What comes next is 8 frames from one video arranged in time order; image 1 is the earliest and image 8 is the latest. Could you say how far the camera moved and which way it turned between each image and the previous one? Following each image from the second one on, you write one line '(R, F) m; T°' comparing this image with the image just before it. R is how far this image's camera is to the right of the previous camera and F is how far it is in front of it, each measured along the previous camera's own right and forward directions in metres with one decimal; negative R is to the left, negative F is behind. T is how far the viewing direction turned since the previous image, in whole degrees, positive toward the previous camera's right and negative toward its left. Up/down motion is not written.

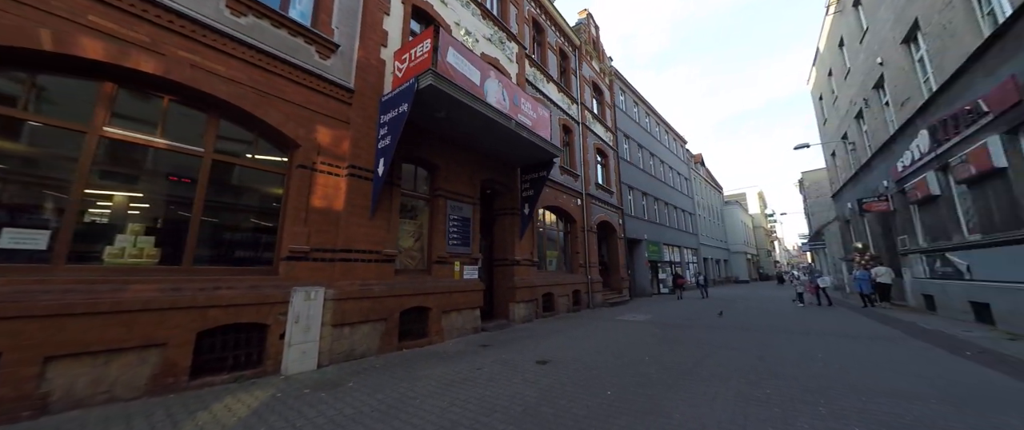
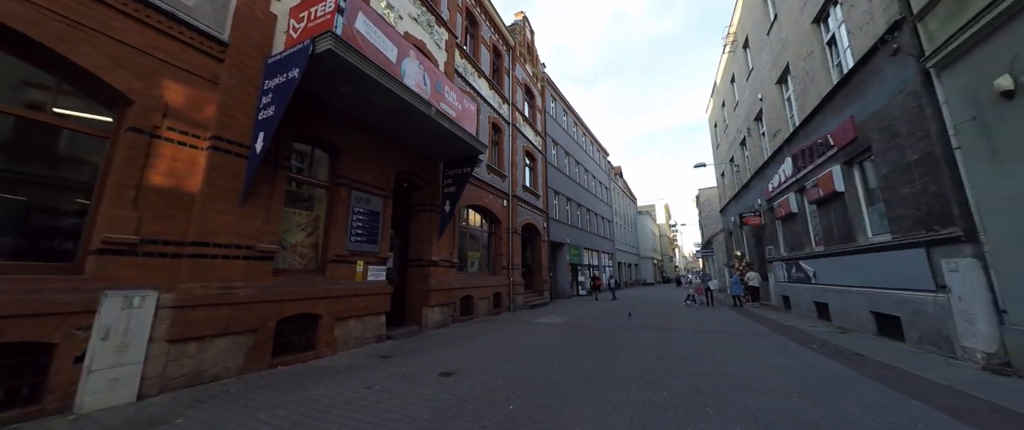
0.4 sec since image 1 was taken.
(+0.4, +0.5) m; +12°
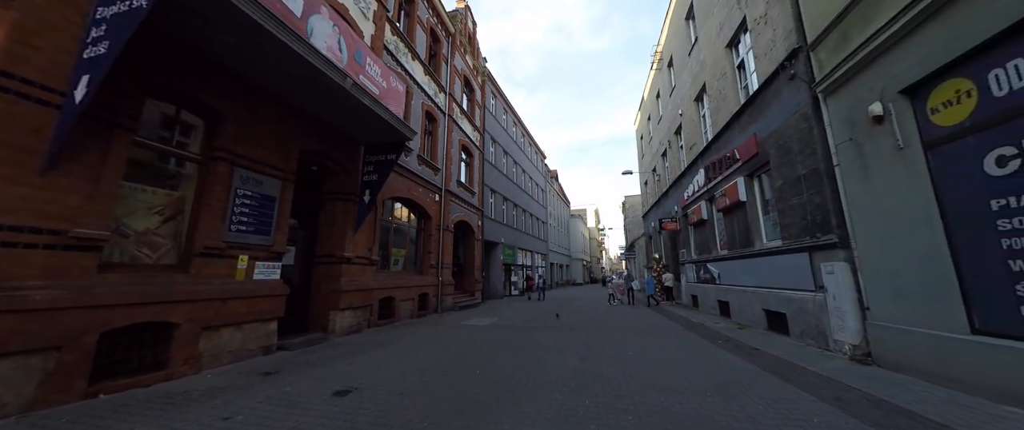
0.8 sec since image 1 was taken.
(+0.3, +0.5) m; +11°
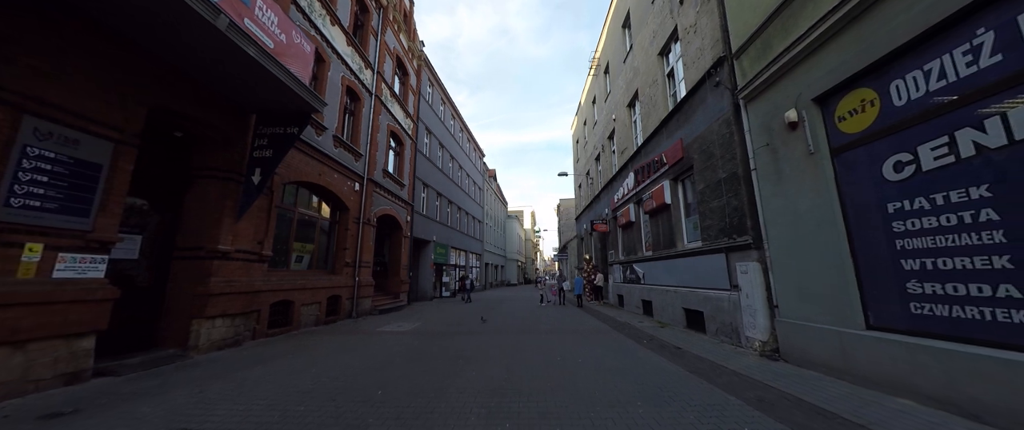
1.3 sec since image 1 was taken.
(+0.3, +0.7) m; +11°
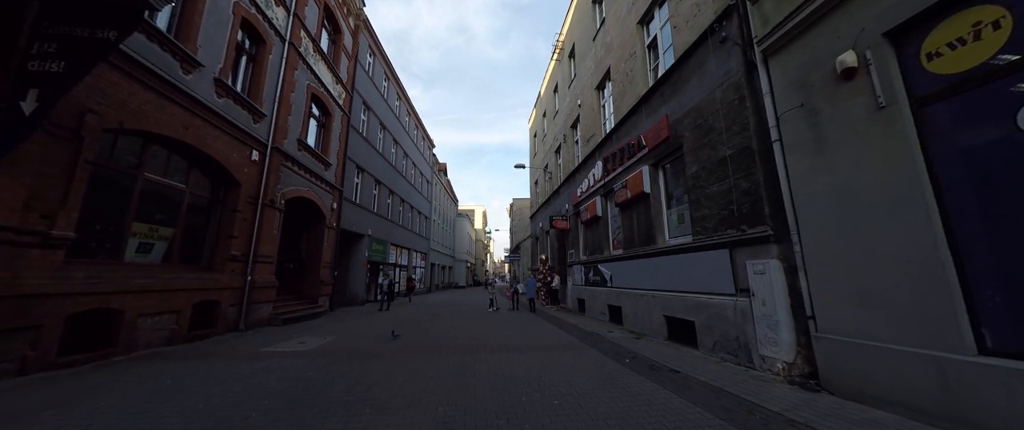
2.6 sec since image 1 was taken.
(0.0, +2.0) m; +9°
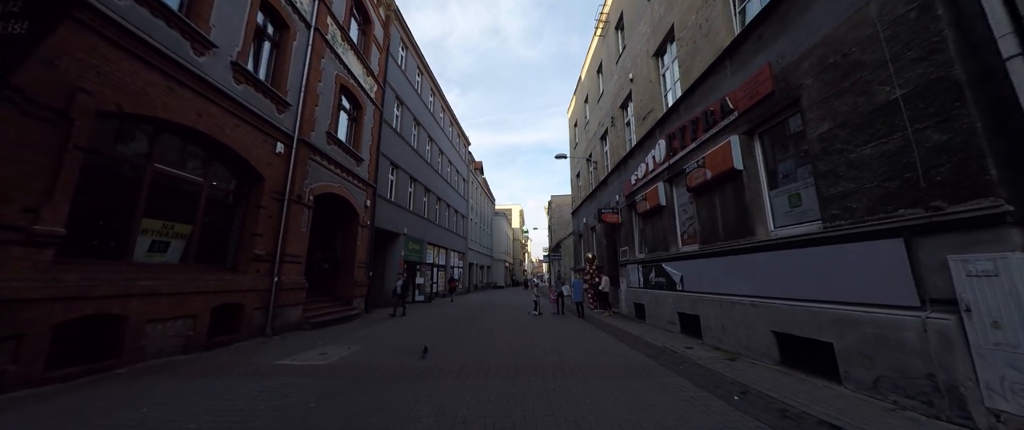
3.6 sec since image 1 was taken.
(-0.3, +1.4) m; -7°
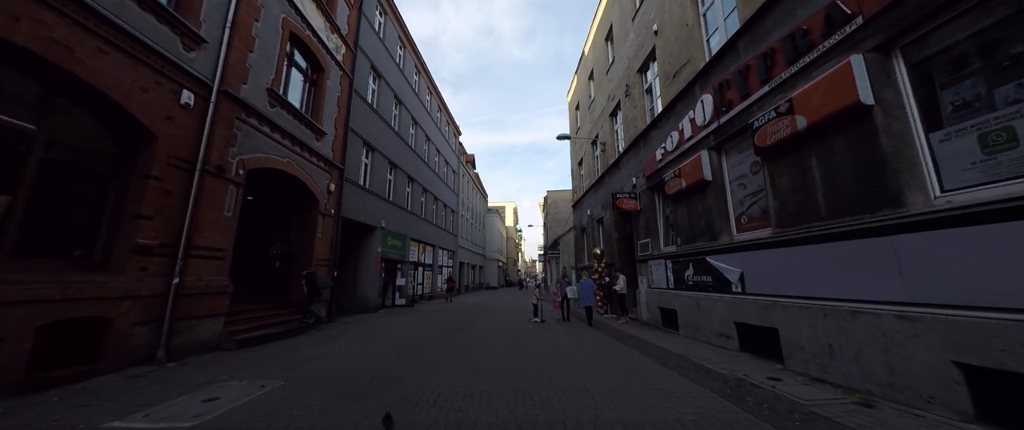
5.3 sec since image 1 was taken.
(-0.1, +2.3) m; +1°
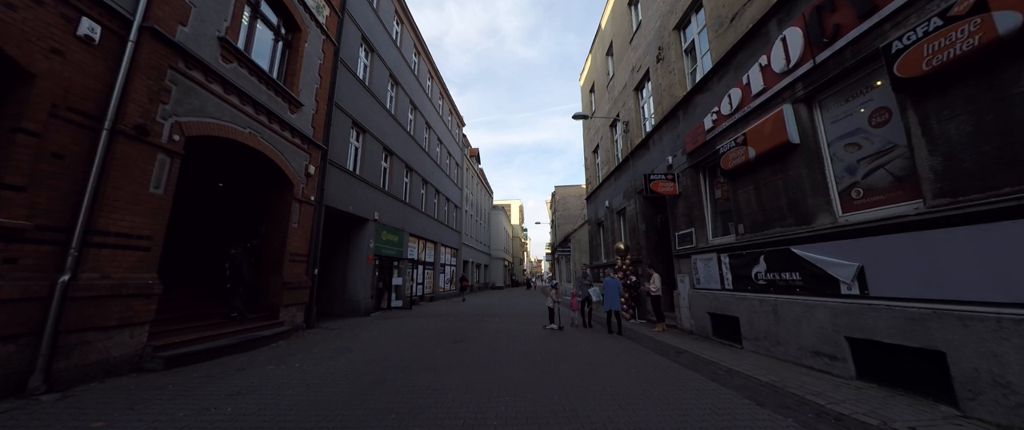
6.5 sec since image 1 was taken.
(-0.2, +1.7) m; -1°
